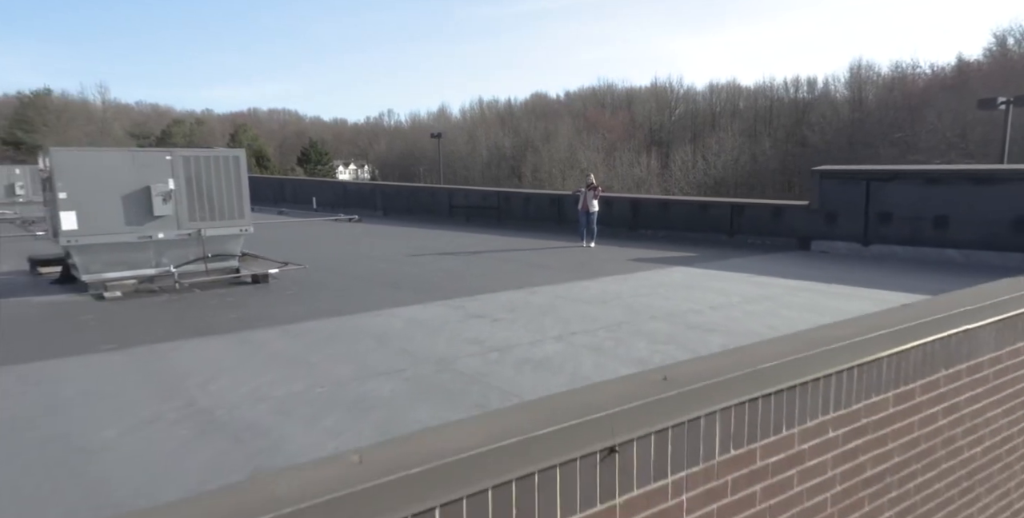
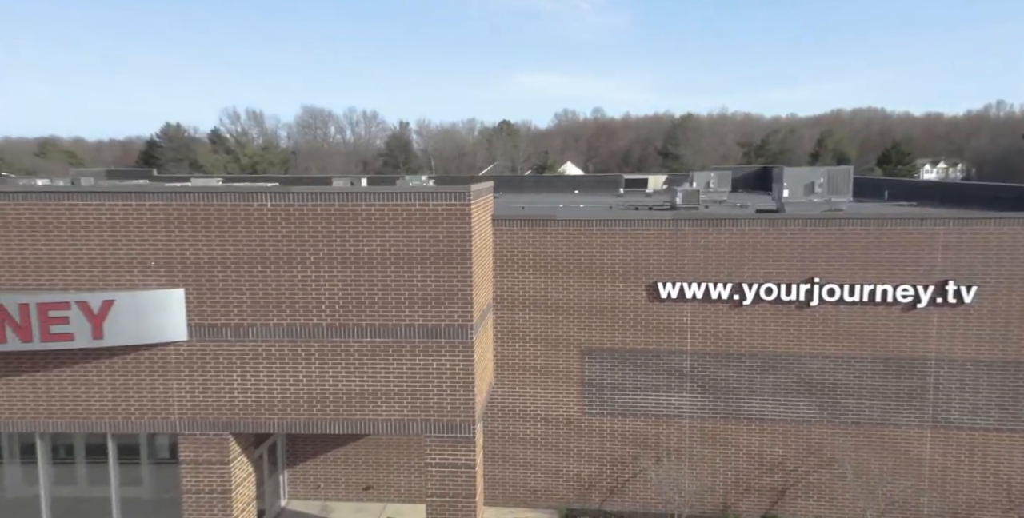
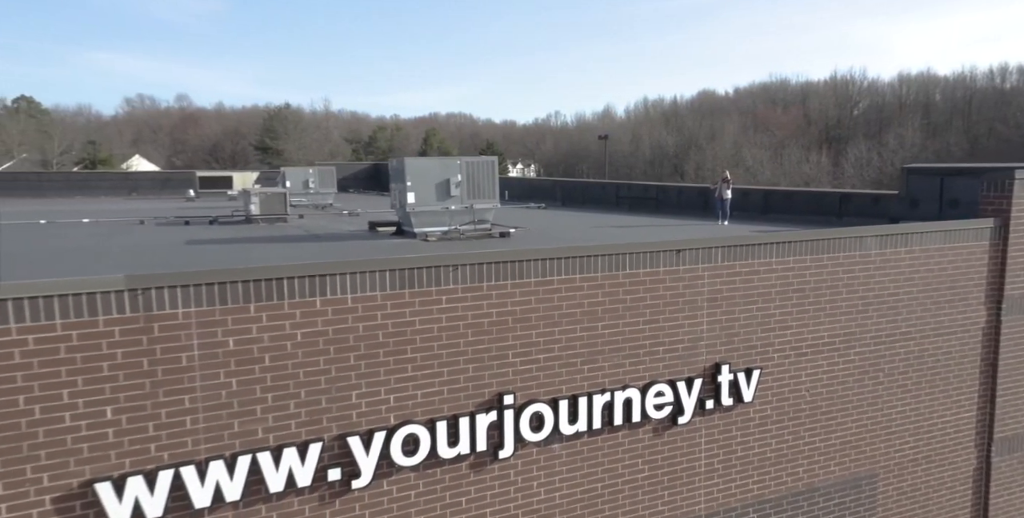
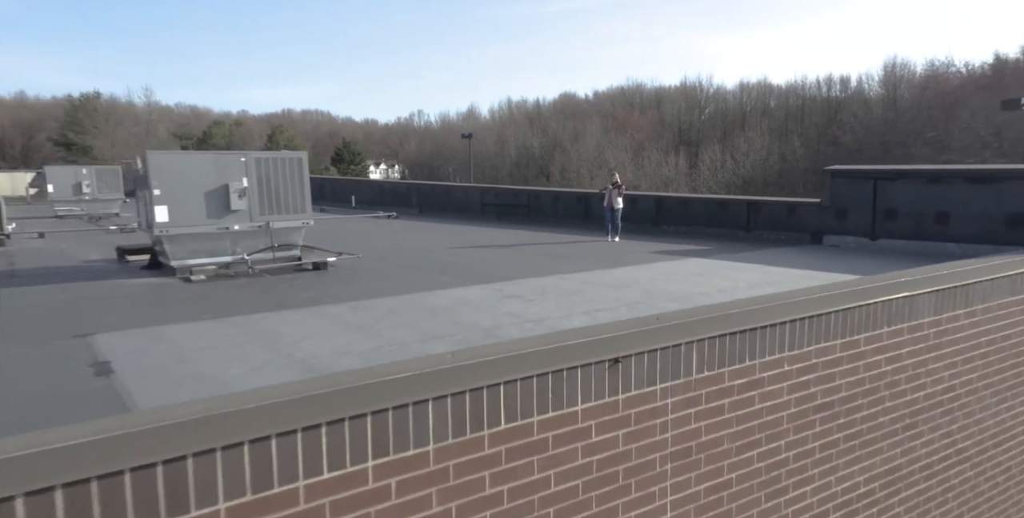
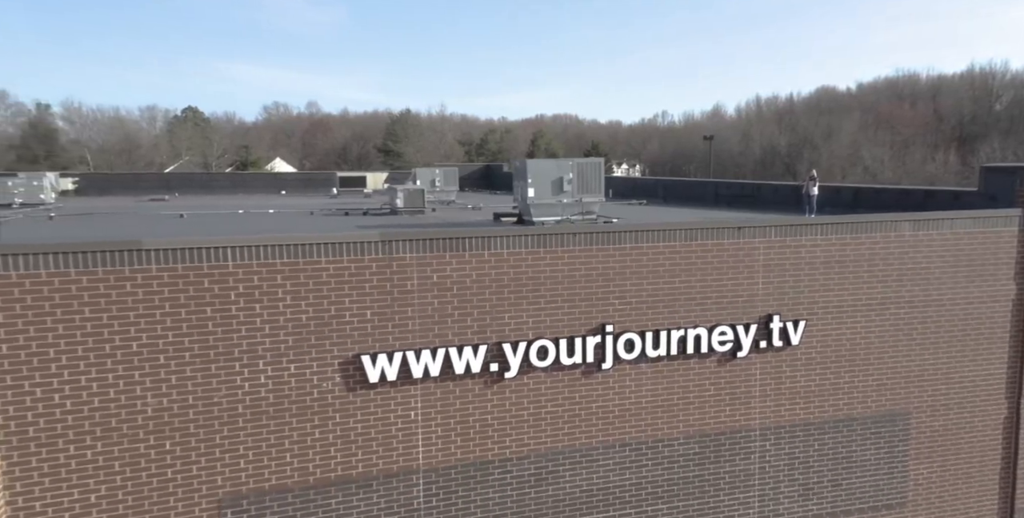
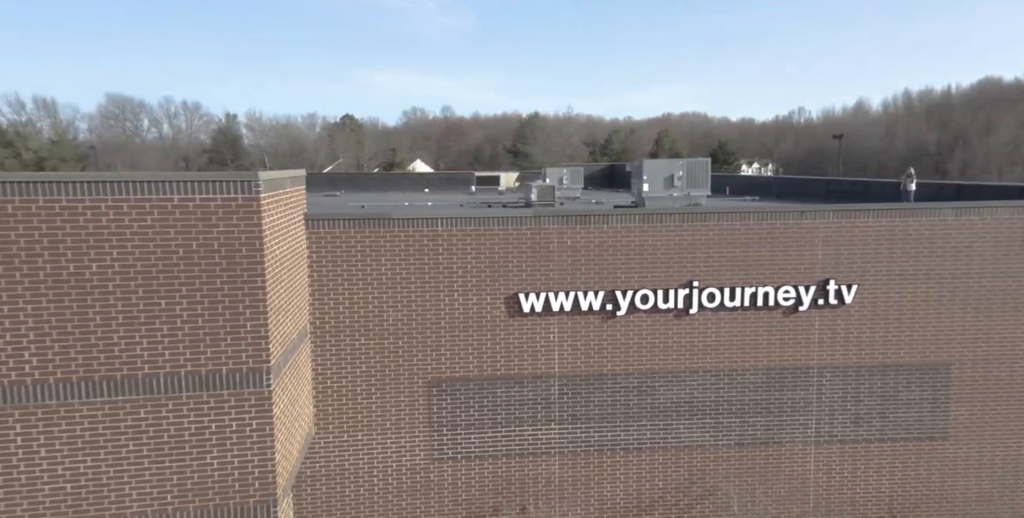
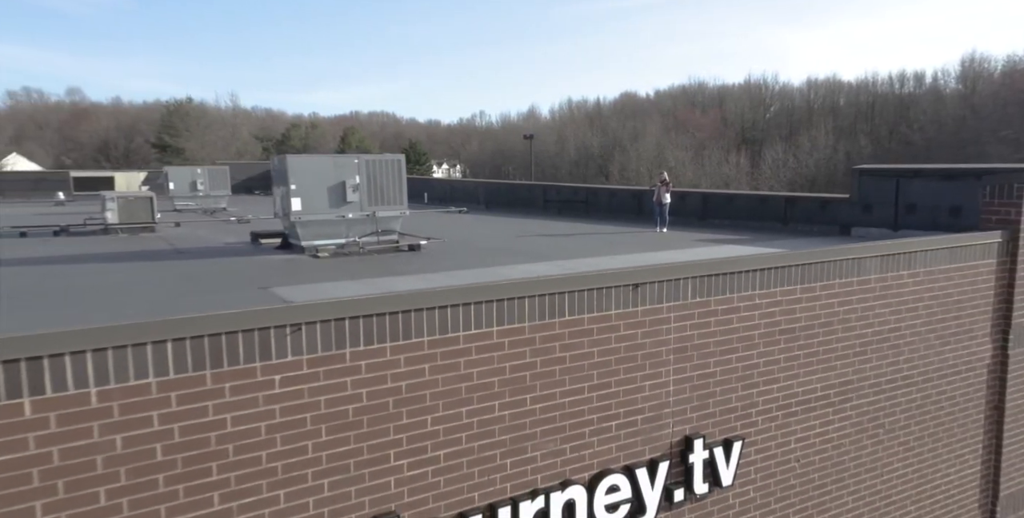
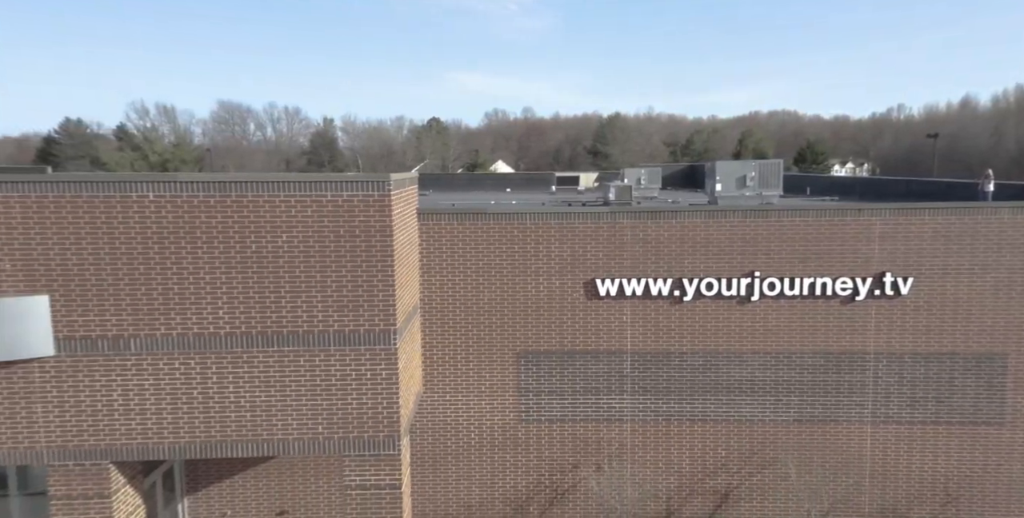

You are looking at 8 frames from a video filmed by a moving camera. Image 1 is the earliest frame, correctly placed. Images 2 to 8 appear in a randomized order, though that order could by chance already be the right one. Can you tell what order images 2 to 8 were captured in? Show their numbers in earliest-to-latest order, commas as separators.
4, 7, 3, 5, 6, 8, 2
